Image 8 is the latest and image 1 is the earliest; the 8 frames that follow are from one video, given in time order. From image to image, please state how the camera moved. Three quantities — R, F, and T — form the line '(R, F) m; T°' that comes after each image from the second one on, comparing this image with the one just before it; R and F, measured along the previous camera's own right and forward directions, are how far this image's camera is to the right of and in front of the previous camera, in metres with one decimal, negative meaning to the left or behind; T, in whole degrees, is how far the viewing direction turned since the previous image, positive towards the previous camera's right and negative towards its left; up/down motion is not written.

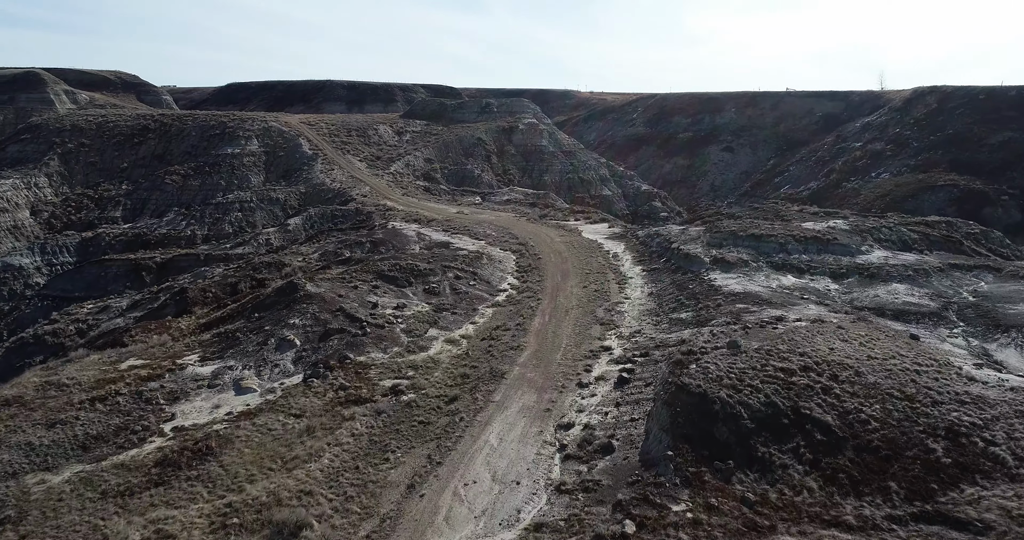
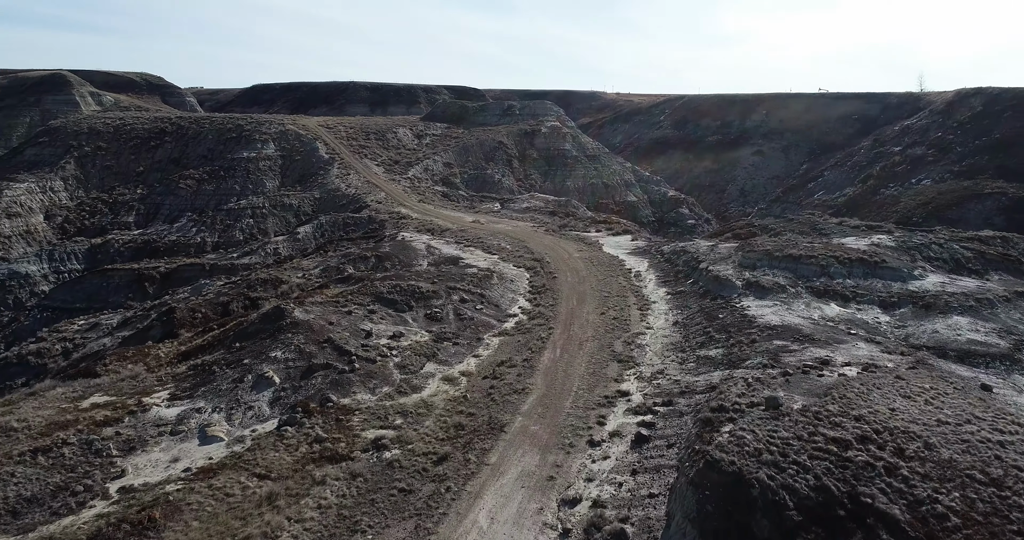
(+0.5, +2.2) m; -2°
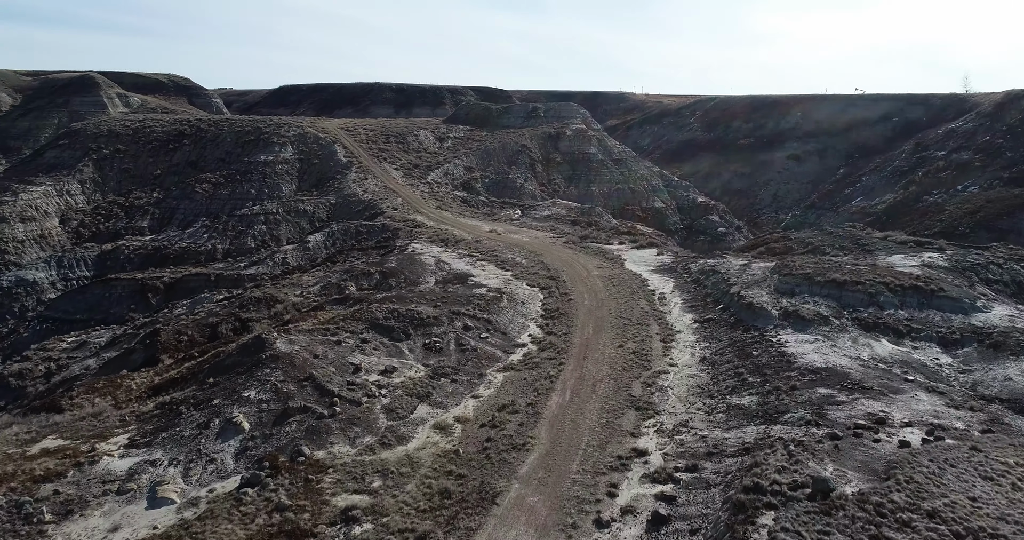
(+0.5, +2.1) m; -2°
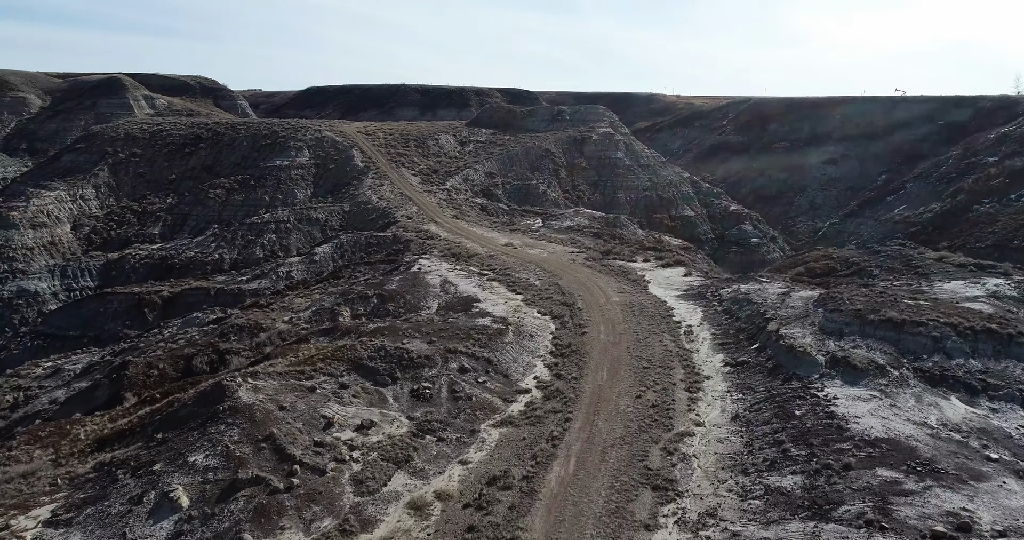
(+0.6, +2.6) m; -2°
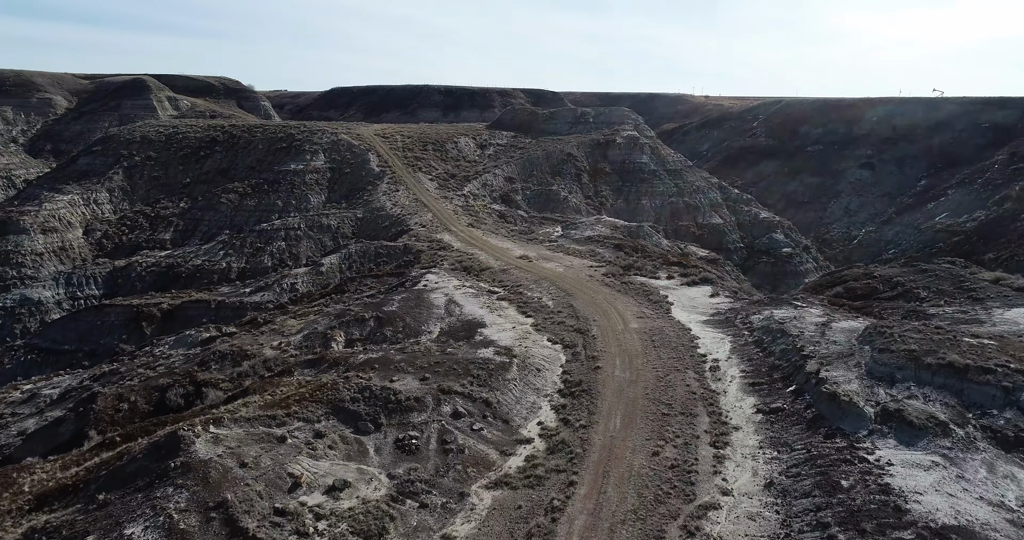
(+0.5, +2.1) m; -2°
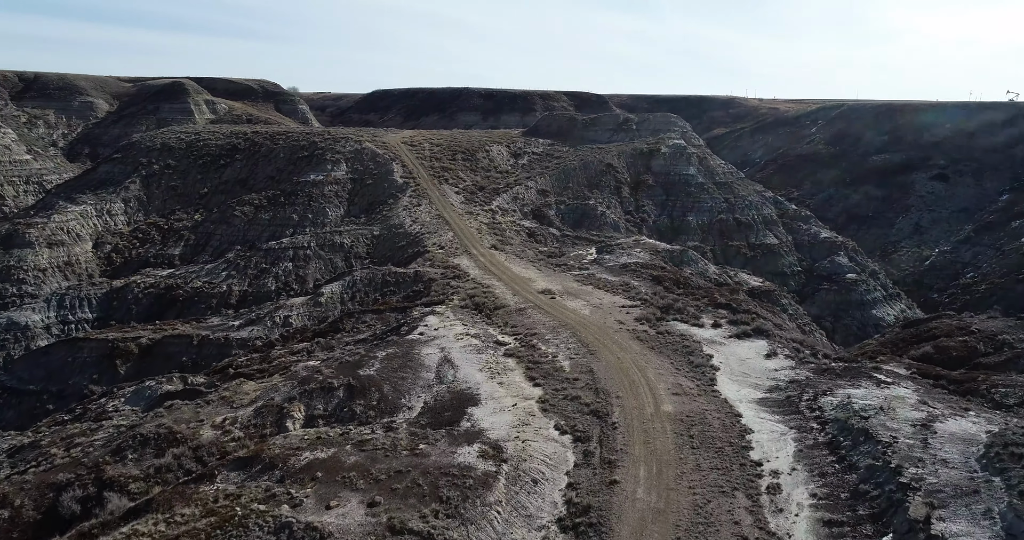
(+1.1, +4.7) m; -4°
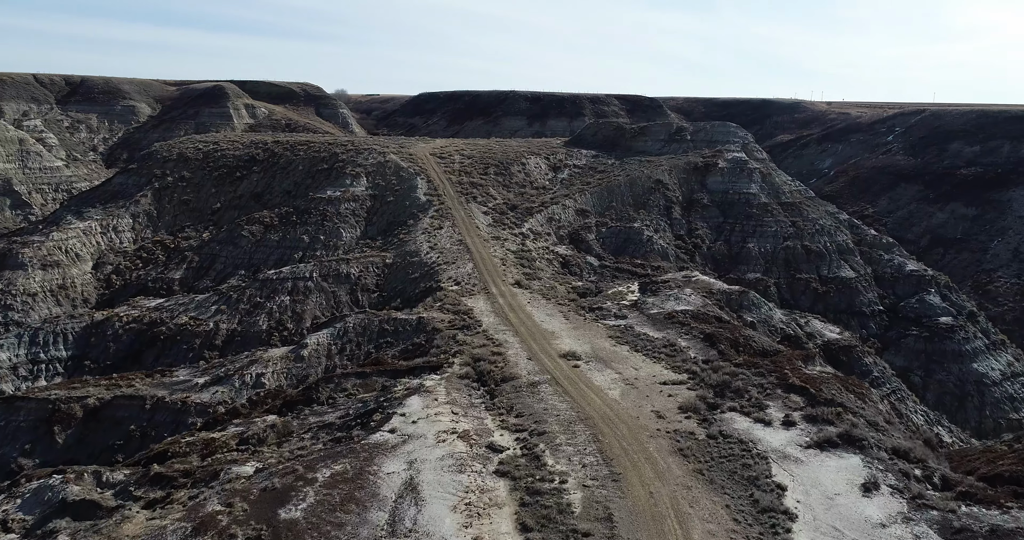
(+1.3, +6.0) m; -4°
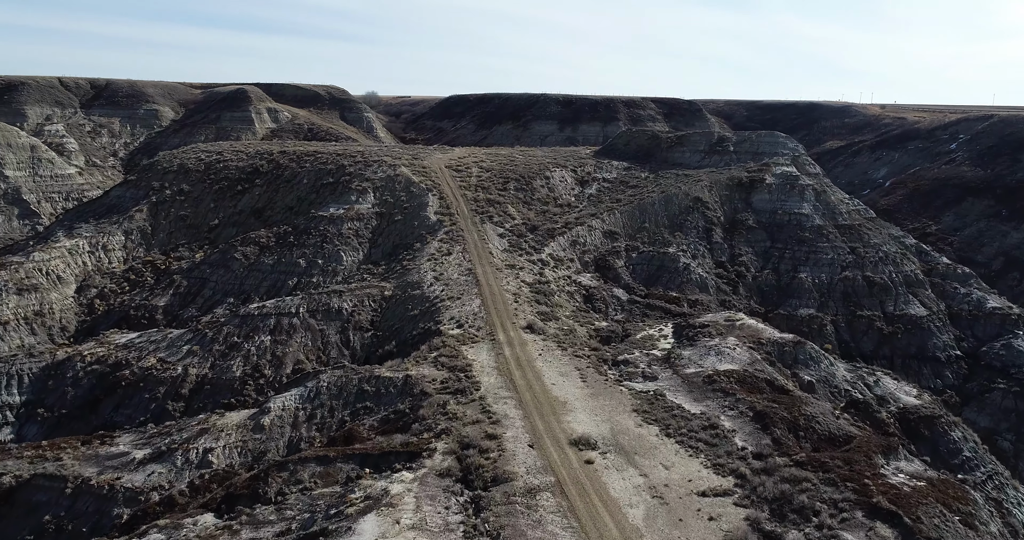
(+1.0, +5.2) m; -3°
